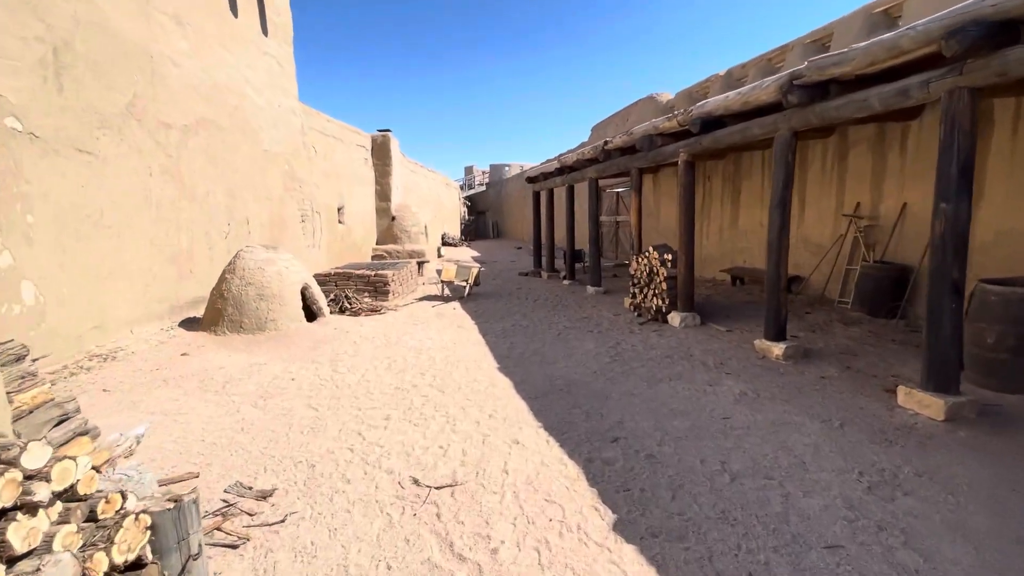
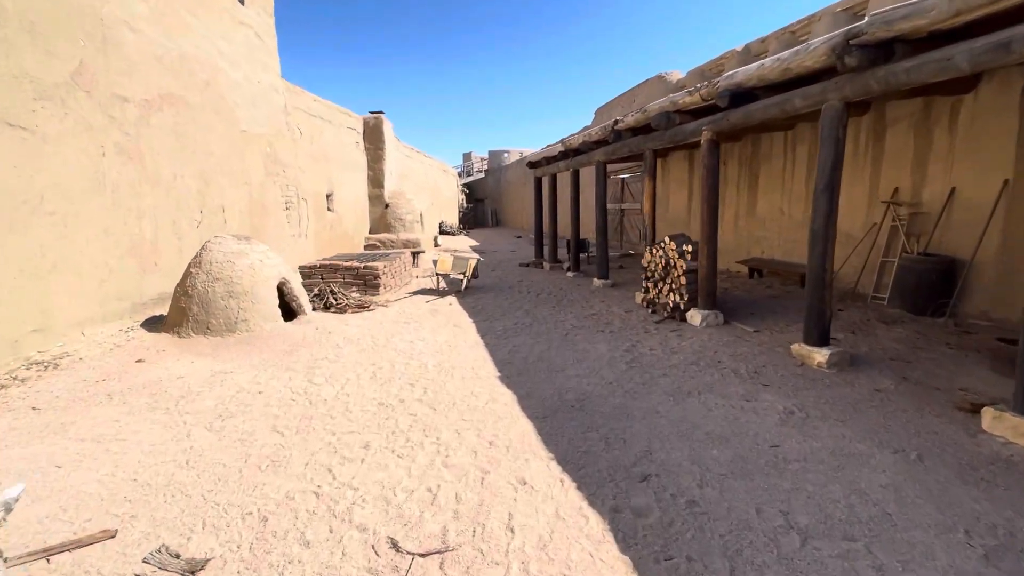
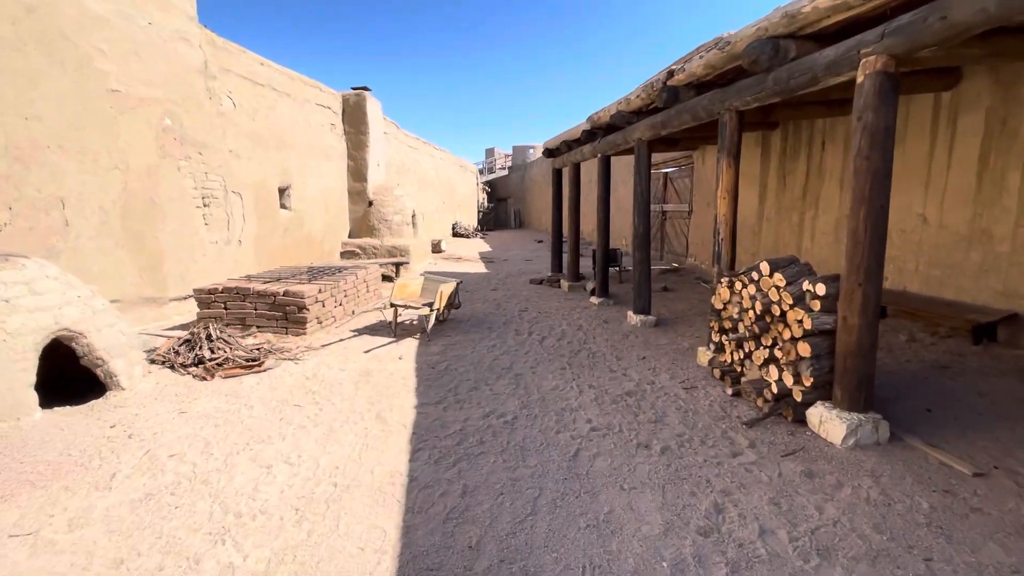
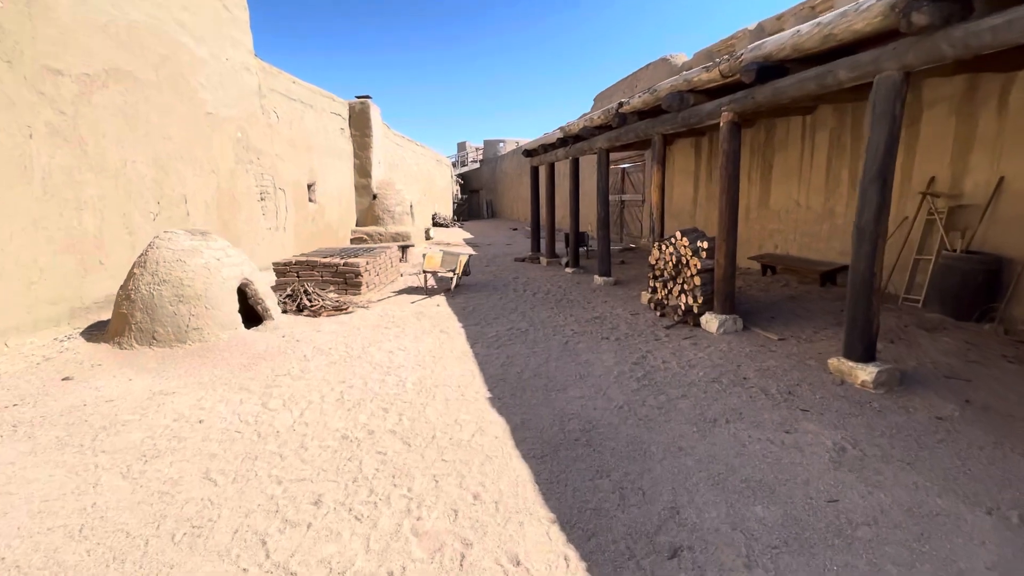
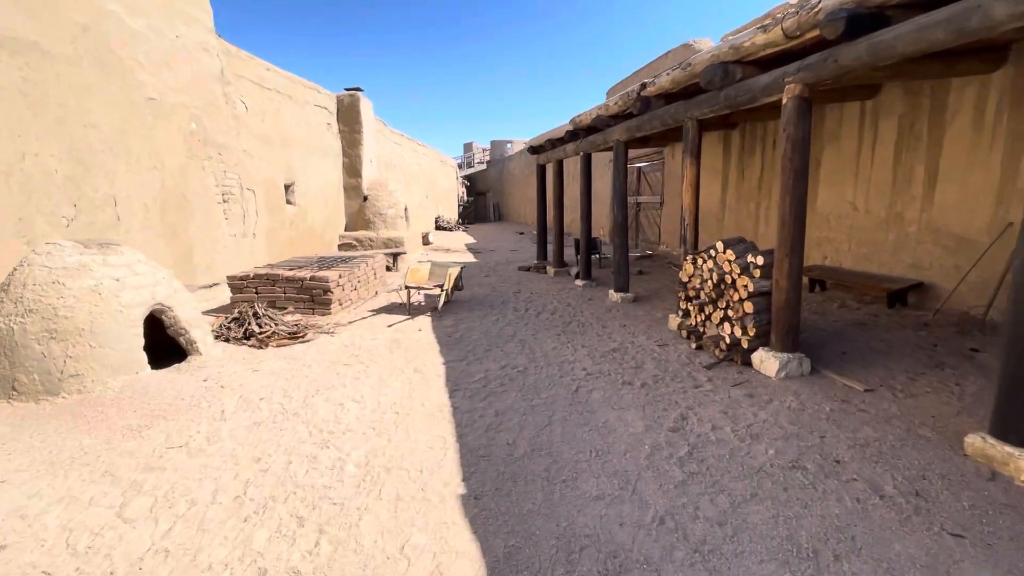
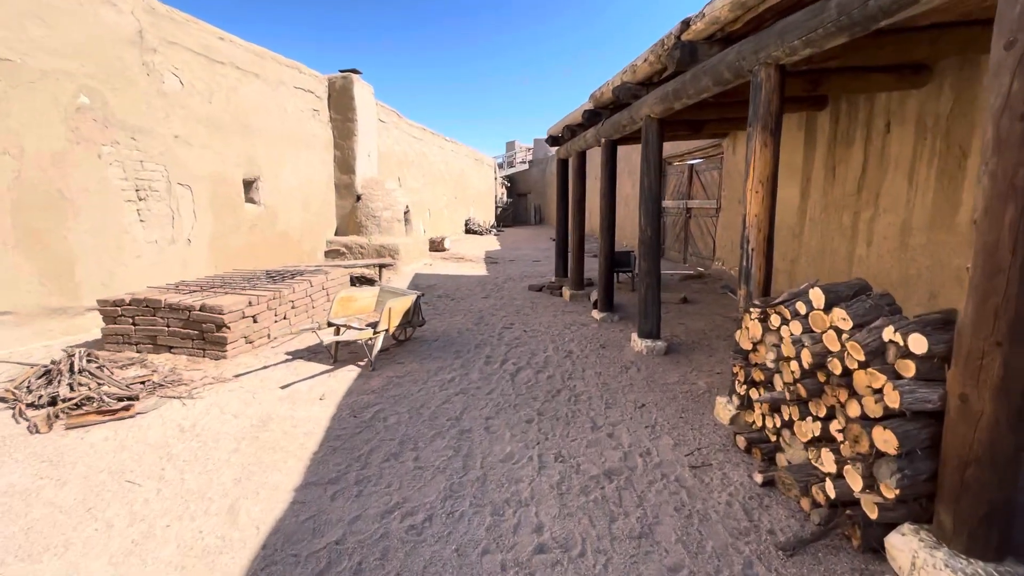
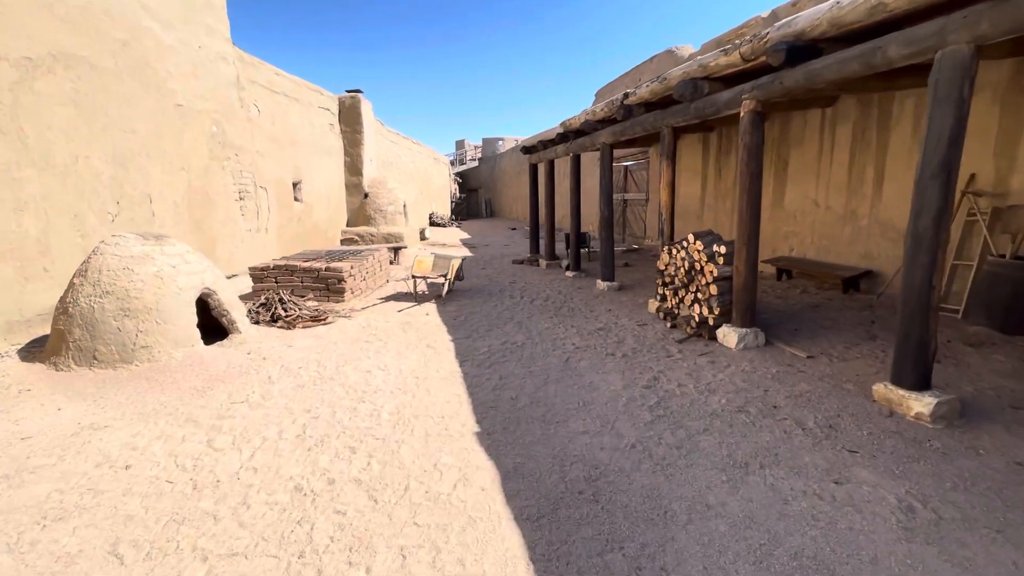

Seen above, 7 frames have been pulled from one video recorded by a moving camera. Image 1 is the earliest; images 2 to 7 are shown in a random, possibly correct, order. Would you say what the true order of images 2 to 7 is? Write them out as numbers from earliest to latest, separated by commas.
2, 4, 7, 5, 3, 6
